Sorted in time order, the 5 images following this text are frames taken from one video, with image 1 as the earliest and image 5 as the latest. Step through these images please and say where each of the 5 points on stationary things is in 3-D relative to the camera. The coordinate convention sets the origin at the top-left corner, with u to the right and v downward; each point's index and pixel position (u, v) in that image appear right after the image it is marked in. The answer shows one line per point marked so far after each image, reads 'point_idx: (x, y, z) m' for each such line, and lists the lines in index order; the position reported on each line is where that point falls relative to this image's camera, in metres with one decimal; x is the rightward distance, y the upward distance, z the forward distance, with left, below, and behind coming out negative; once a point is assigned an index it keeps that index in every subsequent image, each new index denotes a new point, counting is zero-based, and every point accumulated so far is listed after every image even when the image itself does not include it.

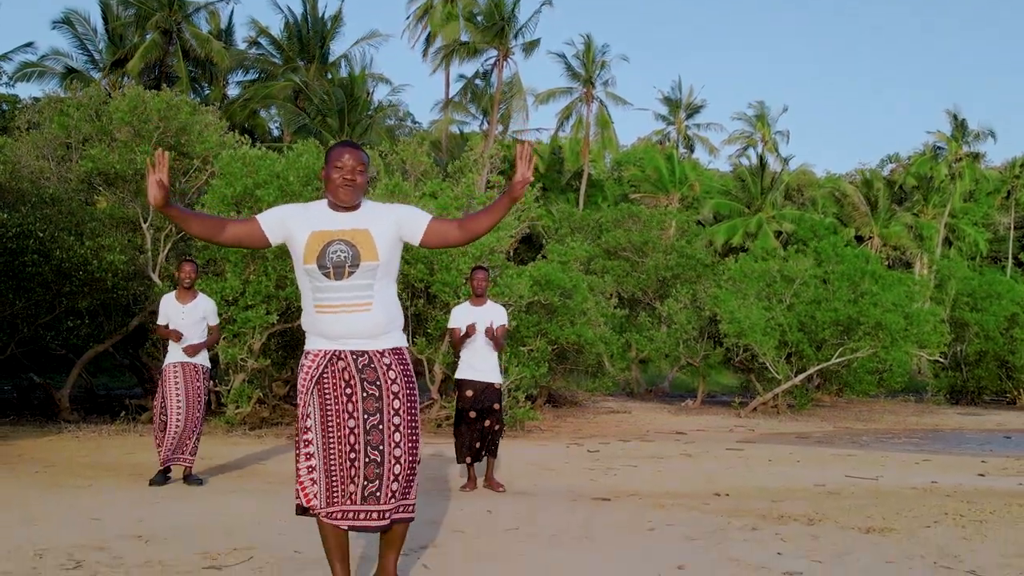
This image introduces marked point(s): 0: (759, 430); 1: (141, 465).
0: (+3.6, -2.1, +14.7) m
1: (-2.9, -1.4, +7.9) m
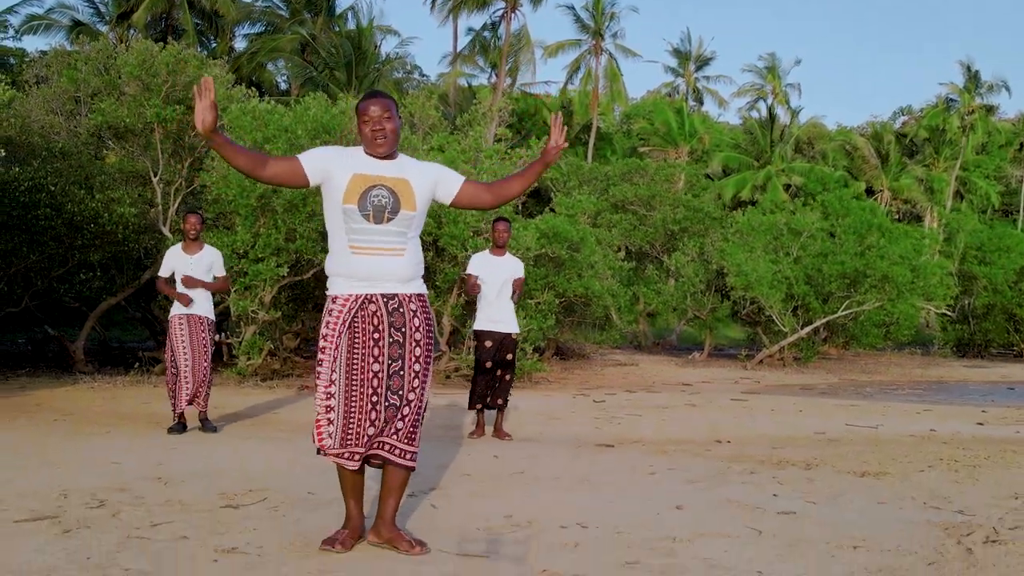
0: (+3.8, -1.4, +14.8) m
1: (-2.9, -1.0, +8.1) m
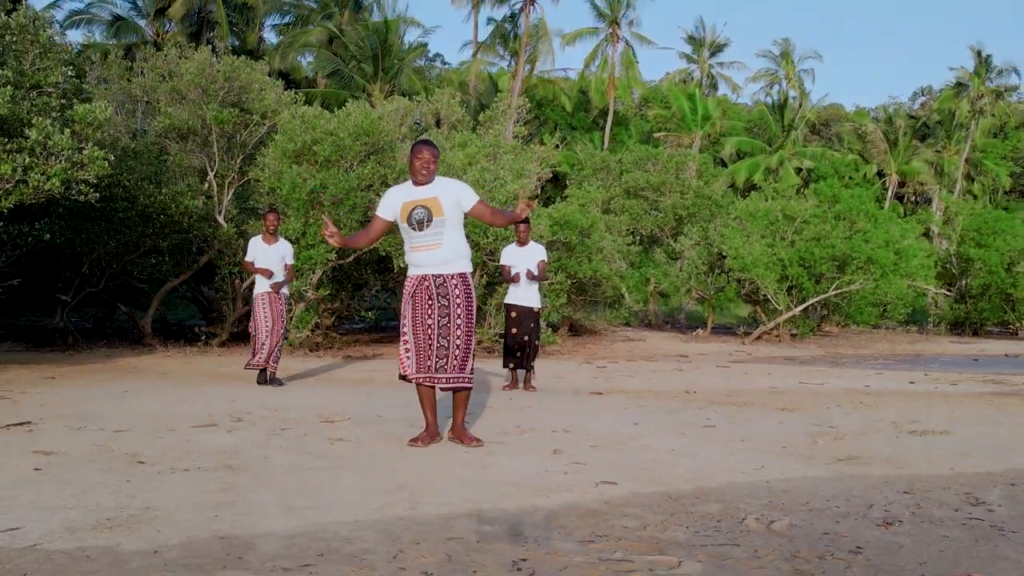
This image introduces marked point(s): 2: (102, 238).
0: (+4.0, -1.1, +16.5) m
1: (-2.8, -0.8, +9.9) m
2: (-5.6, +0.7, +13.6) m
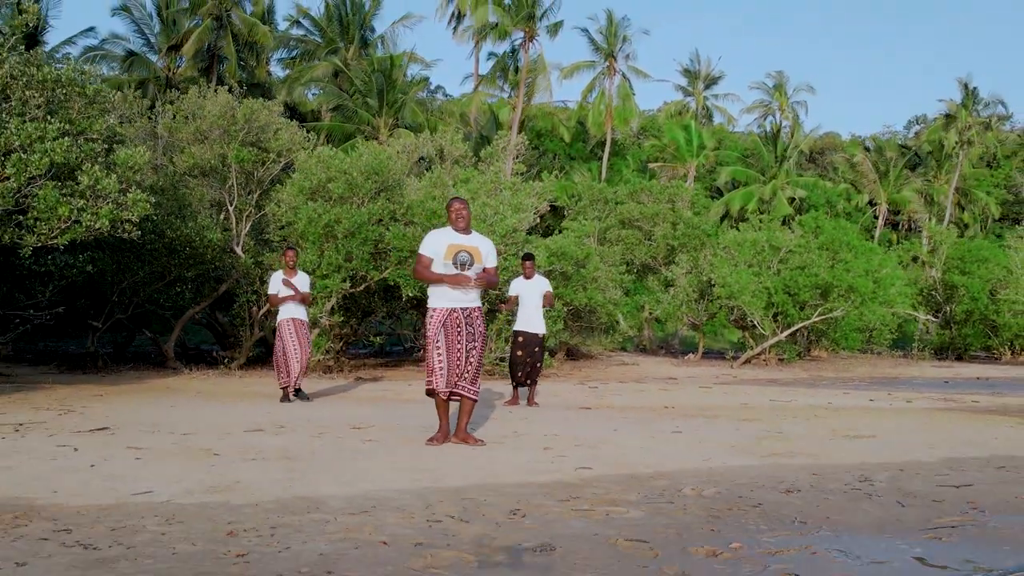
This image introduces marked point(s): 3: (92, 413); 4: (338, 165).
0: (+4.0, -1.6, +17.5) m
1: (-2.8, -1.1, +10.9) m
2: (-5.6, +0.3, +14.7) m
3: (-3.2, -0.9, +7.5) m
4: (-2.5, +1.8, +14.5) m
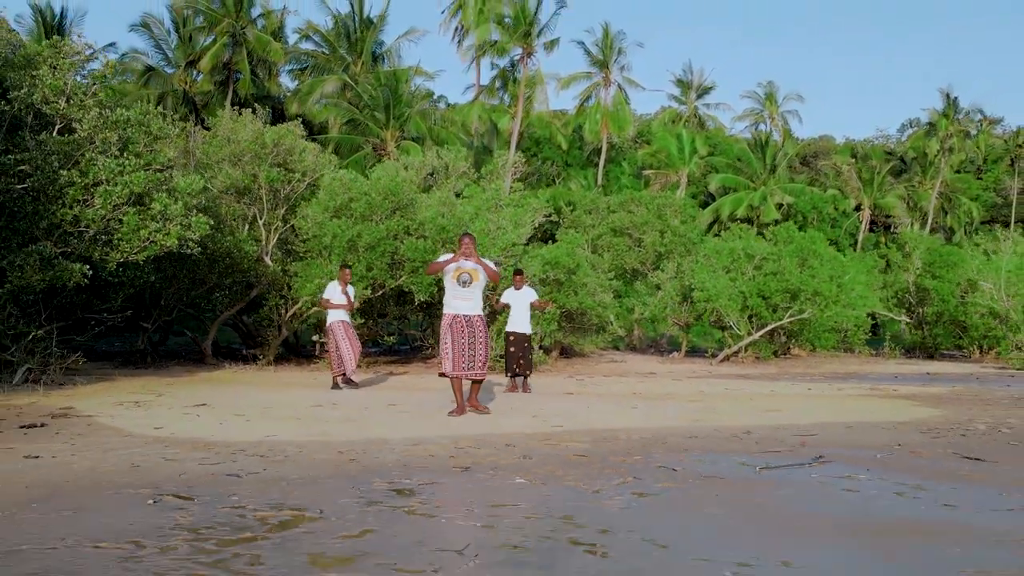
0: (+4.0, -1.7, +19.6) m
1: (-2.8, -1.2, +13.1) m
2: (-5.6, +0.2, +16.8) m
3: (-3.2, -1.0, +9.6) m
4: (-2.6, +1.7, +16.6) m
